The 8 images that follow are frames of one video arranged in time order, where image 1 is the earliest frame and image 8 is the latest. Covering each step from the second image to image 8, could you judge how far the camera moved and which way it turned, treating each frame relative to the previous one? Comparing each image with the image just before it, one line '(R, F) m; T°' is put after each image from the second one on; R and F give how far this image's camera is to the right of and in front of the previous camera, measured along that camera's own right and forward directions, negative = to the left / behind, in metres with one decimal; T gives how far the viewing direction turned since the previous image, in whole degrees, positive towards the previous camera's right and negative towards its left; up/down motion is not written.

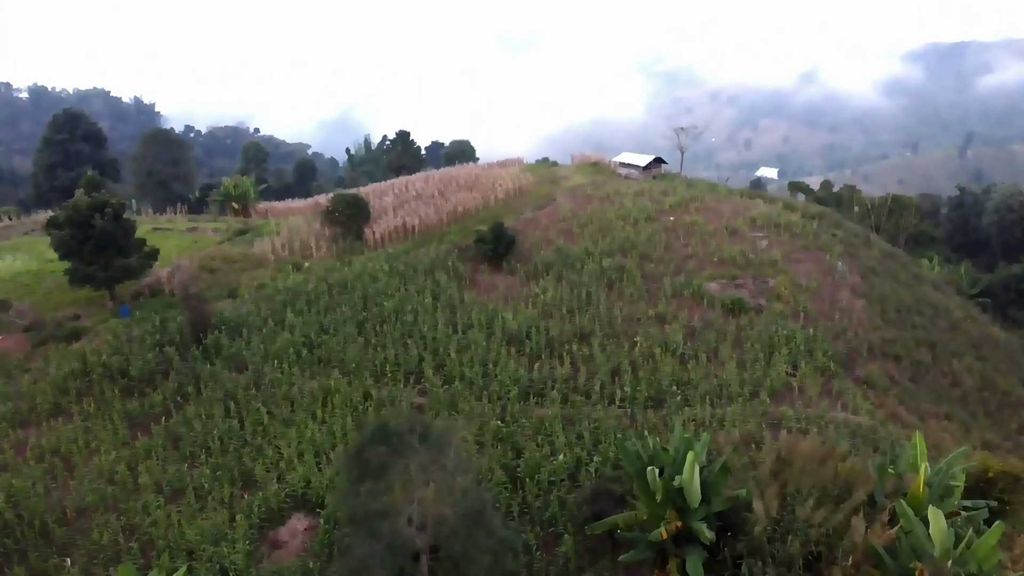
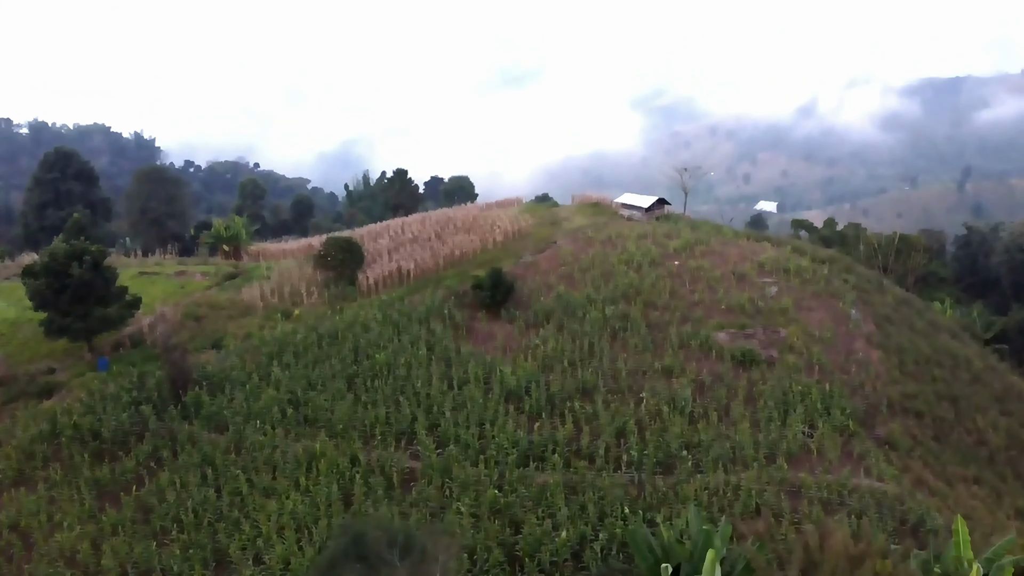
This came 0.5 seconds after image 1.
(0.0, +0.9) m; 0°
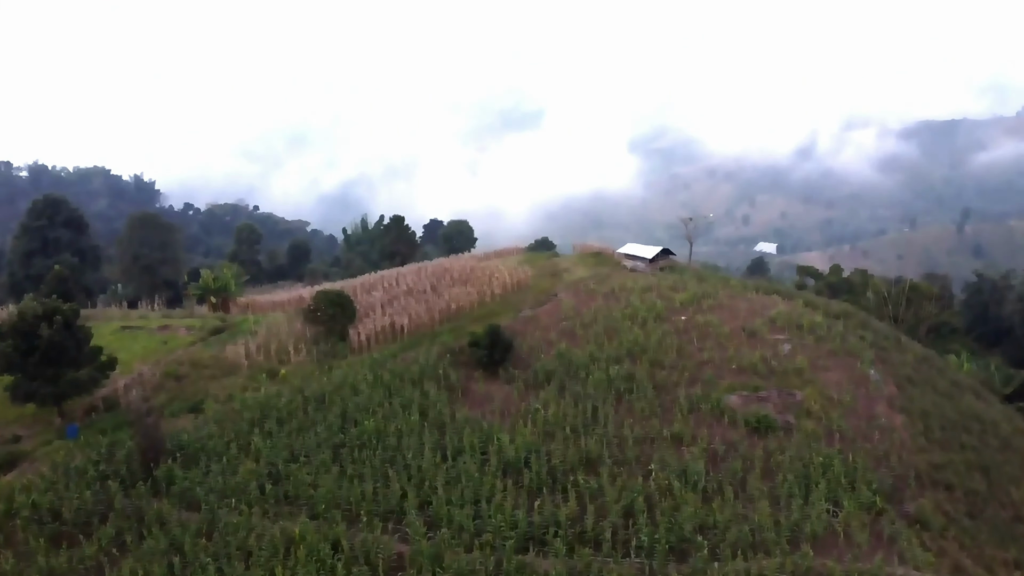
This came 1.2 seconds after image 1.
(0.0, +1.0) m; 0°
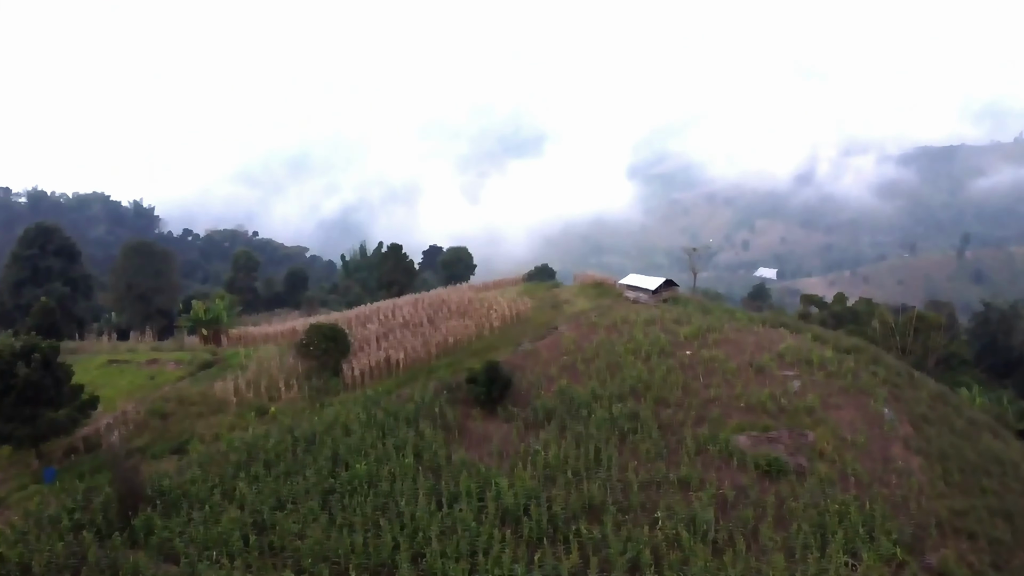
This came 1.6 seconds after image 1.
(0.0, +0.7) m; 0°
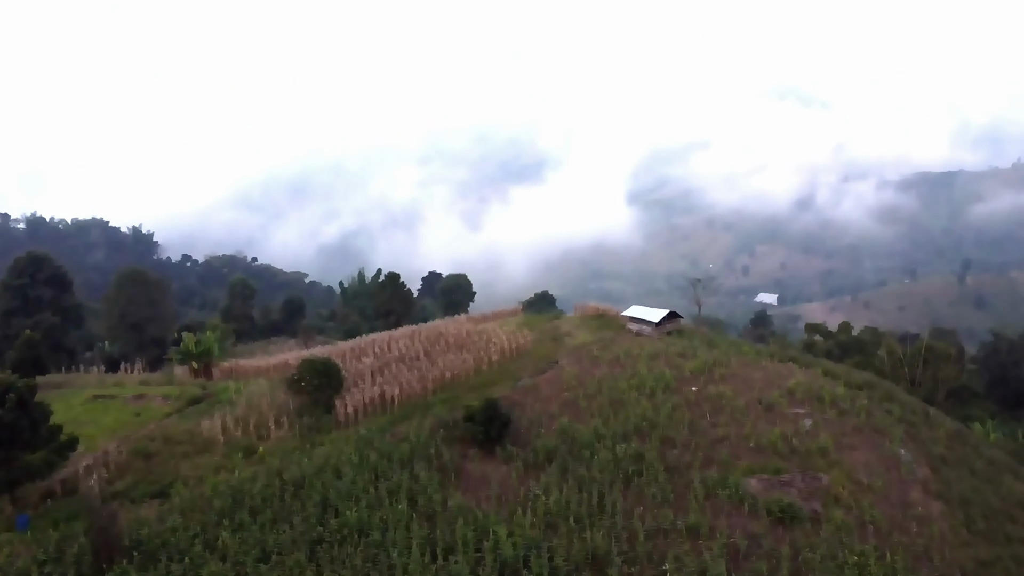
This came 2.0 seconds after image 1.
(0.0, +0.7) m; 0°
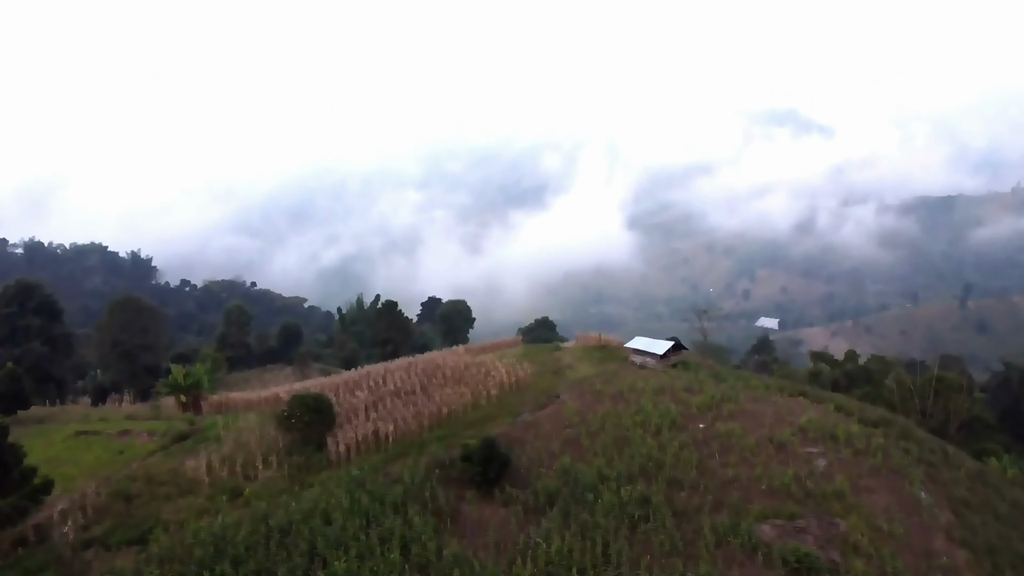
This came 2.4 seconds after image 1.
(0.0, +0.7) m; 0°
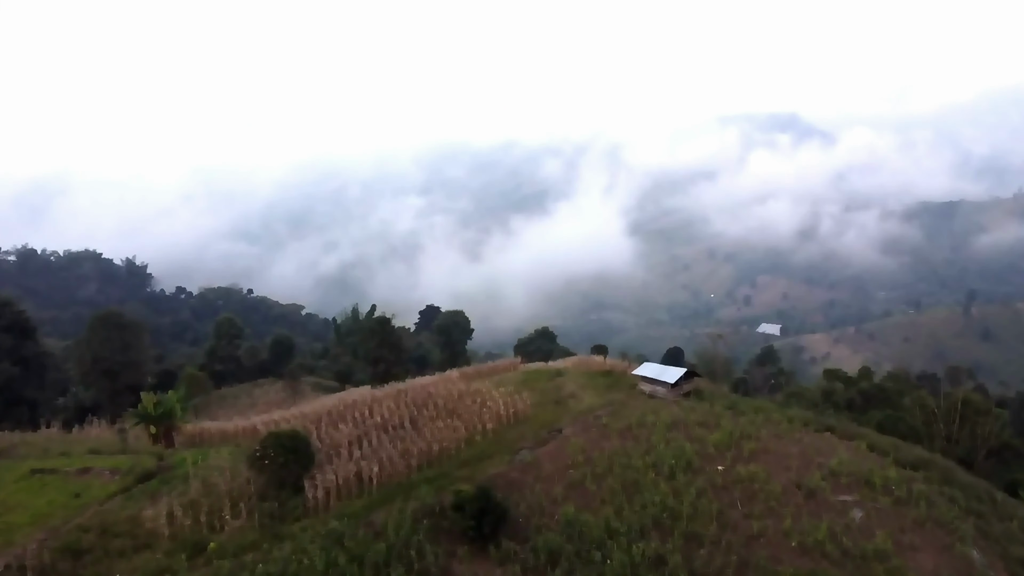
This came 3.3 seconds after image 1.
(+0.1, +1.8) m; 0°
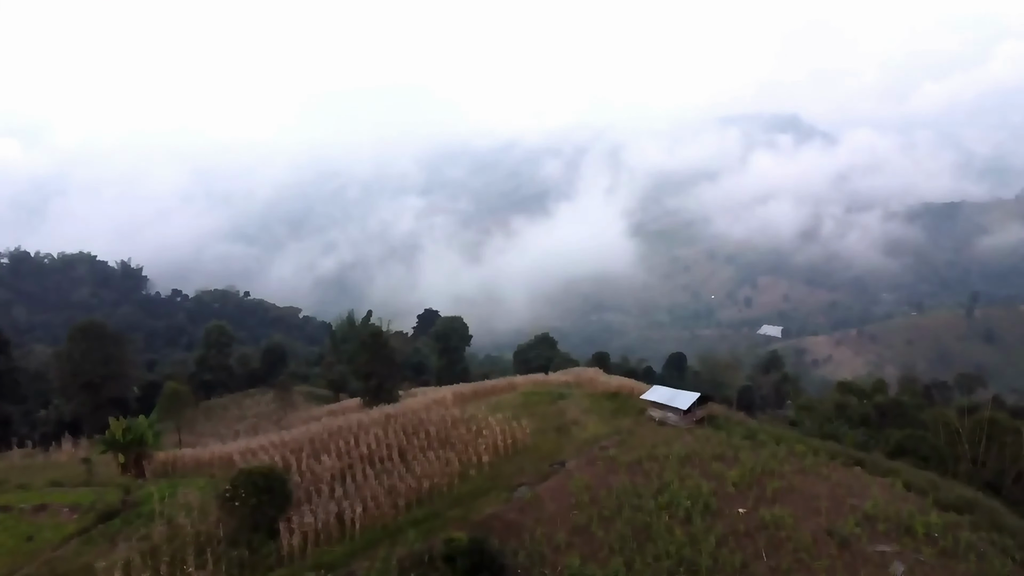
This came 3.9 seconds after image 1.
(0.0, +1.7) m; 0°
